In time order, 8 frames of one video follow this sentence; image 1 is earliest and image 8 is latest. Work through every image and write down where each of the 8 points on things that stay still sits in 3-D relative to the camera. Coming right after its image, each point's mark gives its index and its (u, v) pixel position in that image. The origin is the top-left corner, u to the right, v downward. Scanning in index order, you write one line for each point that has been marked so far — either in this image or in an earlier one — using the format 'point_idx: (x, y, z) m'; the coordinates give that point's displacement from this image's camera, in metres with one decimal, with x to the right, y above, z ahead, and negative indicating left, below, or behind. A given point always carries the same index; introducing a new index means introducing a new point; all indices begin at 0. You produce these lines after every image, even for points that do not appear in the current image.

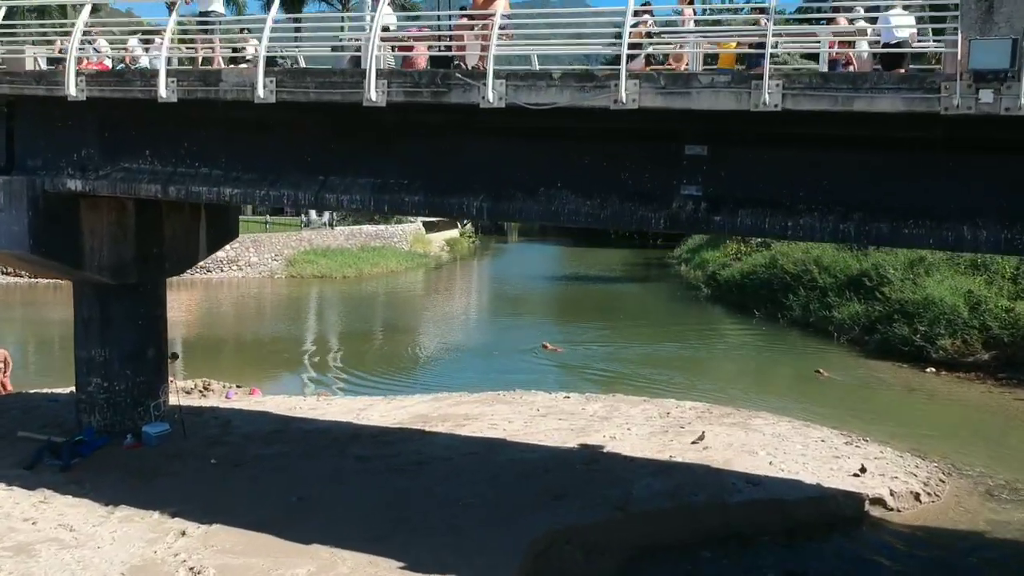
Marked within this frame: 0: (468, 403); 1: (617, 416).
0: (-0.6, -1.6, +12.5) m
1: (+1.4, -1.7, +12.0) m
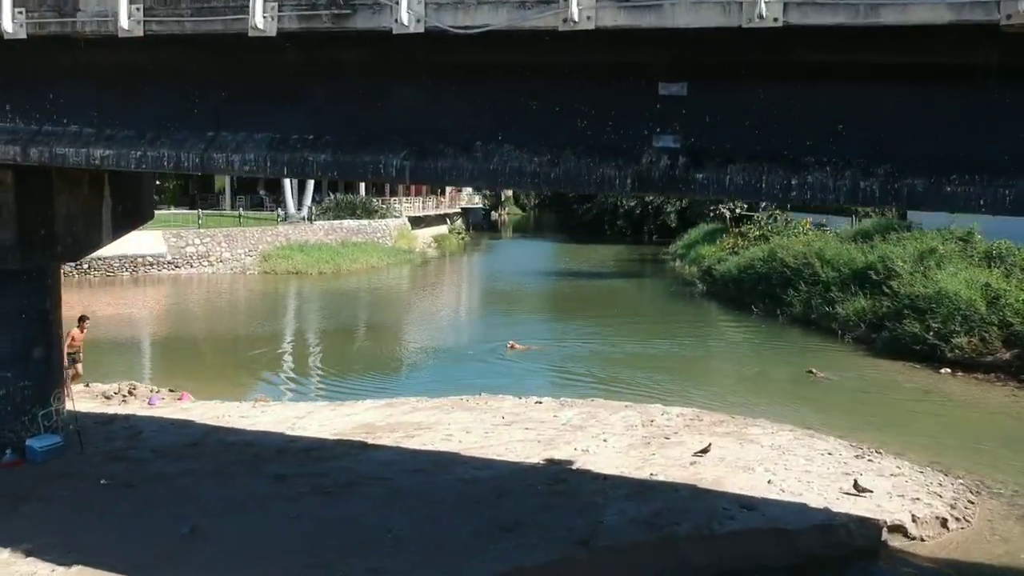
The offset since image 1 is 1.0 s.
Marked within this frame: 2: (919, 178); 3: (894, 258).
0: (-1.0, -1.5, +11.0) m
1: (+0.9, -1.5, +10.5) m
2: (+2.3, +0.7, +5.2) m
3: (+8.0, +0.7, +19.5) m
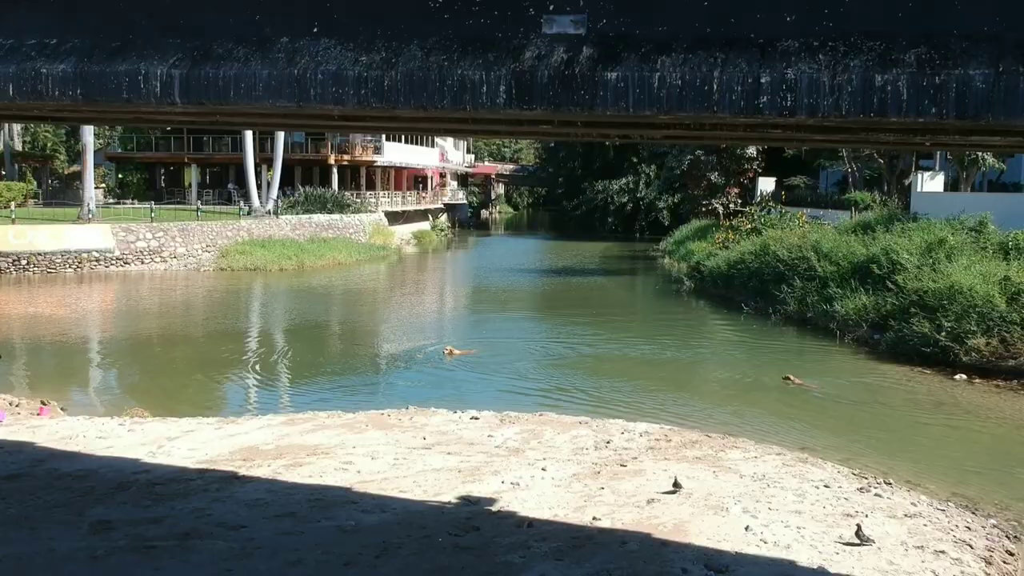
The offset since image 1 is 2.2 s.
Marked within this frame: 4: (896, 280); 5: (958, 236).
0: (-1.8, -1.4, +8.9) m
1: (+0.2, -1.5, +8.5) m
2: (+1.6, +0.8, +3.2) m
3: (+7.2, +0.8, +17.5) m
4: (+6.9, +0.2, +16.6) m
5: (+8.5, +1.0, +17.6) m
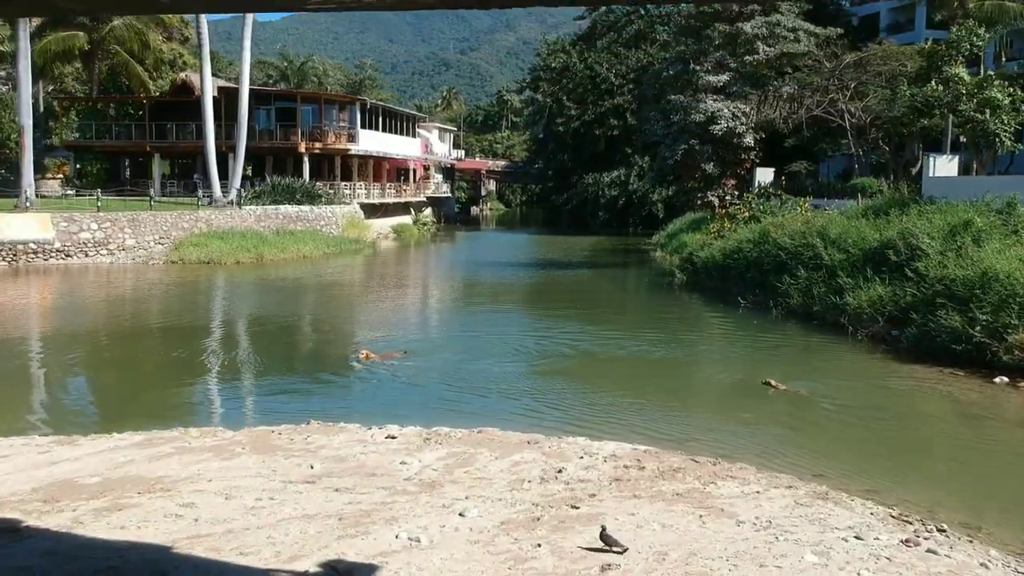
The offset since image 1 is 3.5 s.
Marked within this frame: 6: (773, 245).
0: (-2.3, -1.2, +6.7) m
1: (-0.4, -1.3, +6.2) m
2: (+1.0, +0.9, +0.9) m
3: (+6.6, +1.0, +15.3) m
4: (+6.3, +0.3, +14.4) m
5: (+7.9, +1.2, +15.4) m
6: (+5.3, +0.9, +18.8) m
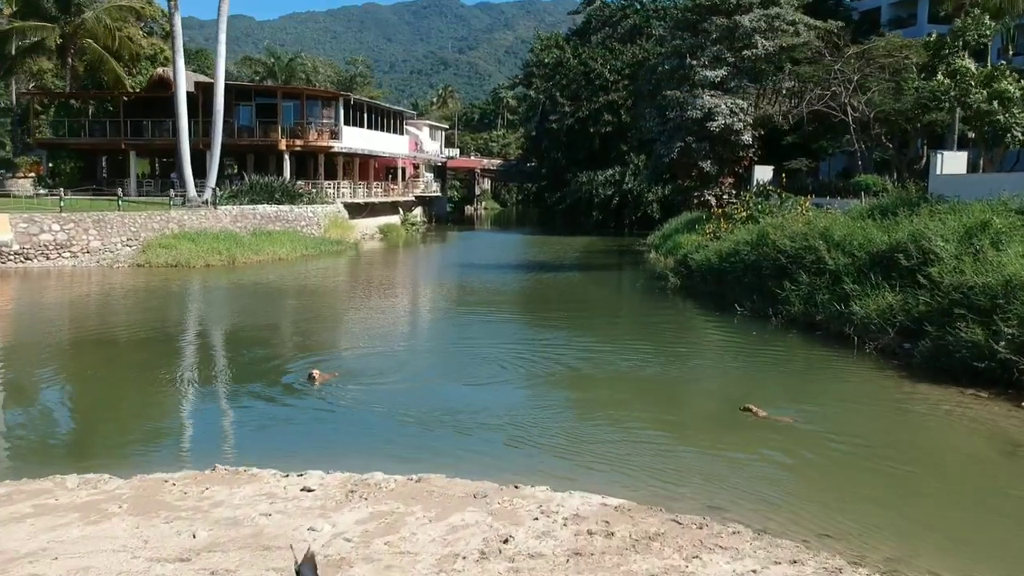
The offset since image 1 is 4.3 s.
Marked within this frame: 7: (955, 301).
0: (-2.7, -1.3, +5.4) m
1: (-0.7, -1.4, +4.9) m
2: (+0.7, +0.8, -0.4) m
3: (+6.3, +0.9, +14.0) m
4: (+5.9, +0.2, +13.1) m
5: (+7.5, +1.1, +14.1) m
6: (+4.9, +0.8, +17.4) m
7: (+5.7, -0.2, +12.0) m
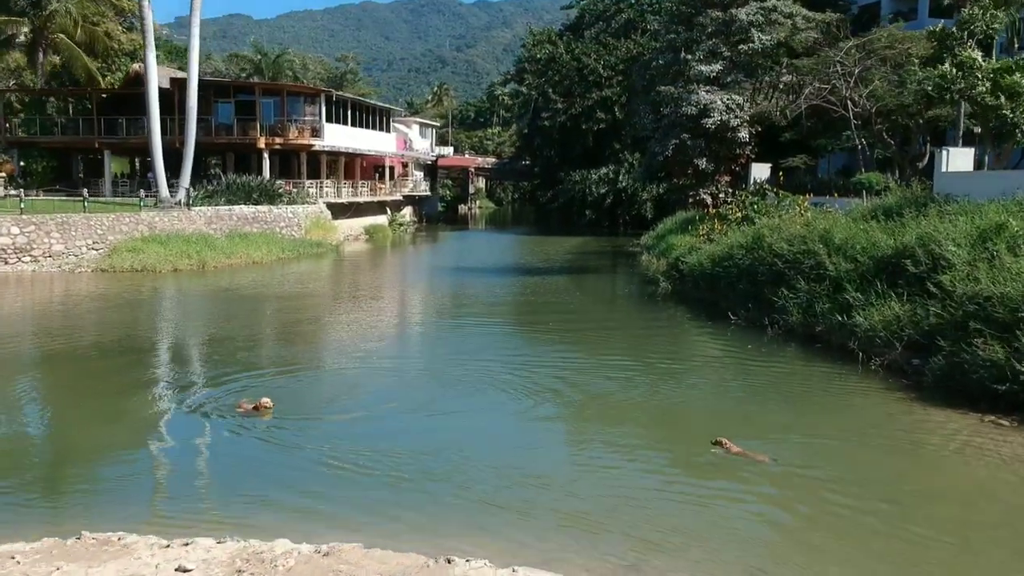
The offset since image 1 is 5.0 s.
0: (-3.1, -1.5, +4.2) m
1: (-1.1, -1.6, +3.7) m
2: (+0.3, +0.6, -1.6) m
3: (+5.9, +0.8, +12.8) m
4: (+5.5, +0.1, +11.9) m
5: (+7.1, +1.0, +12.9) m
6: (+4.5, +0.7, +16.3) m
7: (+5.3, -0.3, +10.8) m
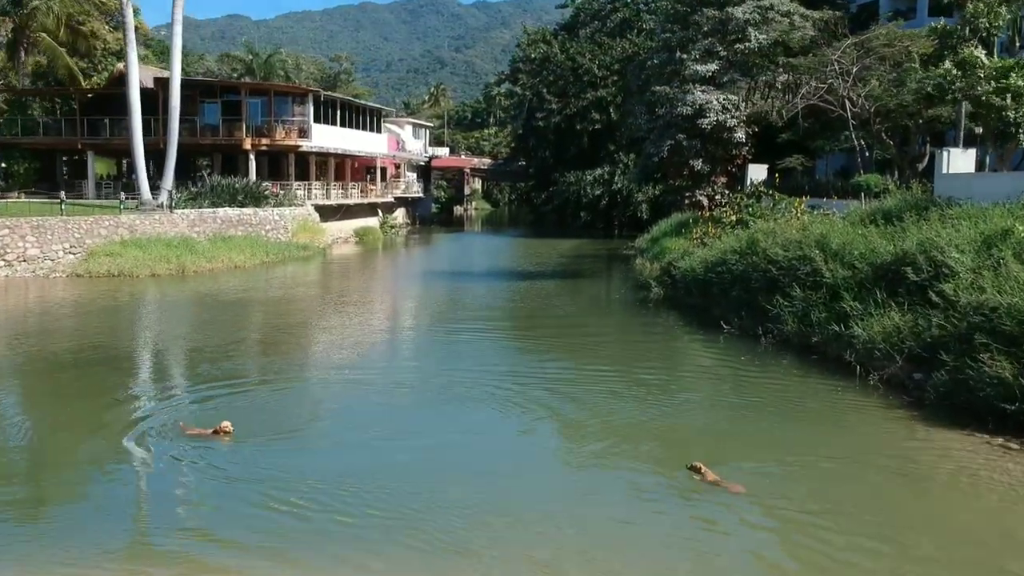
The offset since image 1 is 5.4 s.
0: (-3.3, -1.6, +3.5) m
1: (-1.4, -1.7, +3.1) m
2: (0.0, +0.5, -2.2) m
3: (+5.6, +0.6, +12.1) m
4: (+5.2, 0.0, +11.2) m
5: (+6.8, +0.8, +12.3) m
6: (+4.2, +0.5, +15.6) m
7: (+5.1, -0.4, +10.1) m
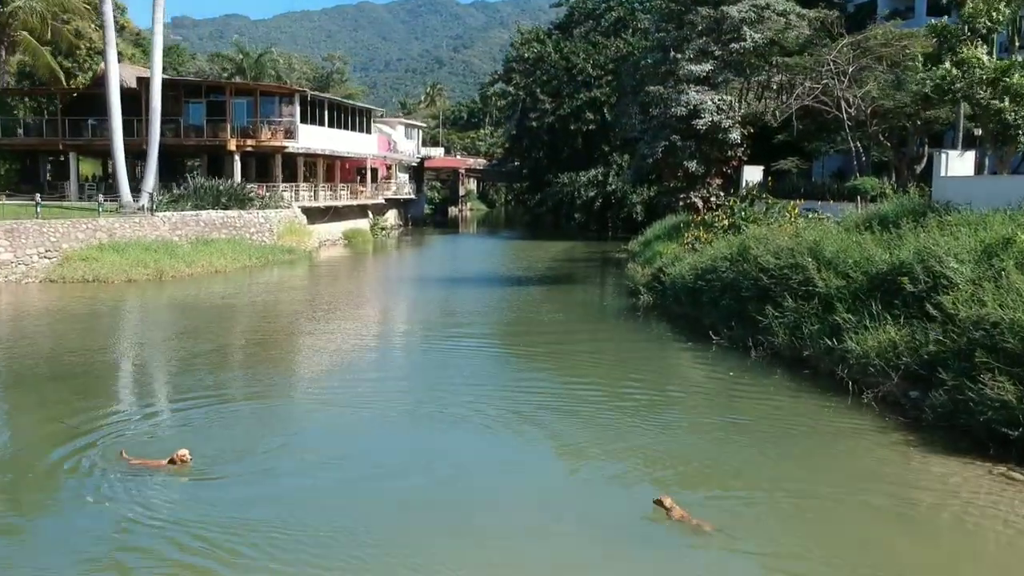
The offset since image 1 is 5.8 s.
0: (-3.6, -1.8, +2.9) m
1: (-1.7, -1.8, +2.5) m
2: (-0.3, +0.4, -2.9) m
3: (+5.3, +0.5, +11.5) m
4: (+4.9, -0.2, +10.6) m
5: (+6.5, +0.7, +11.7) m
6: (+3.9, +0.4, +15.0) m
7: (+4.8, -0.6, +9.5) m
